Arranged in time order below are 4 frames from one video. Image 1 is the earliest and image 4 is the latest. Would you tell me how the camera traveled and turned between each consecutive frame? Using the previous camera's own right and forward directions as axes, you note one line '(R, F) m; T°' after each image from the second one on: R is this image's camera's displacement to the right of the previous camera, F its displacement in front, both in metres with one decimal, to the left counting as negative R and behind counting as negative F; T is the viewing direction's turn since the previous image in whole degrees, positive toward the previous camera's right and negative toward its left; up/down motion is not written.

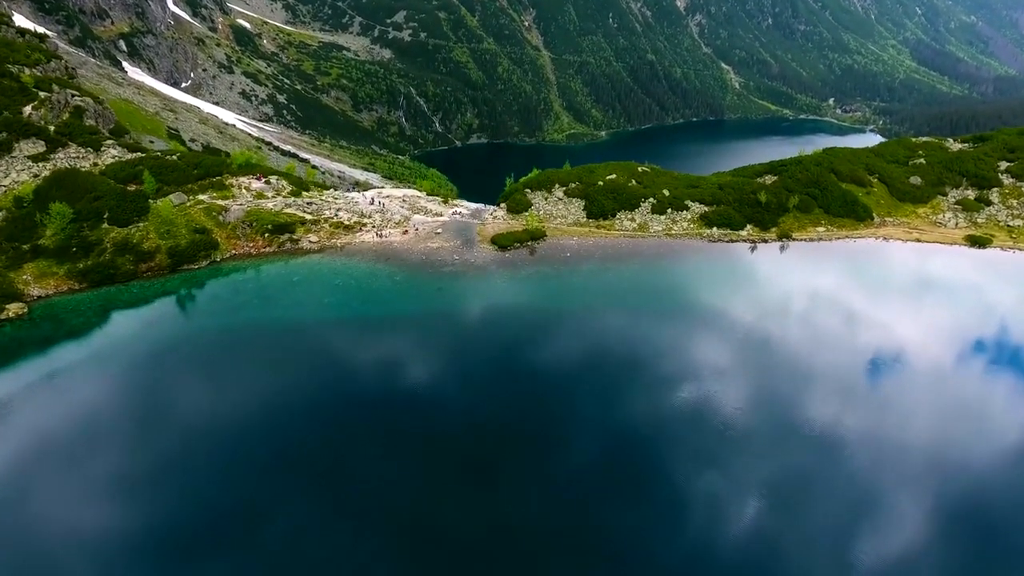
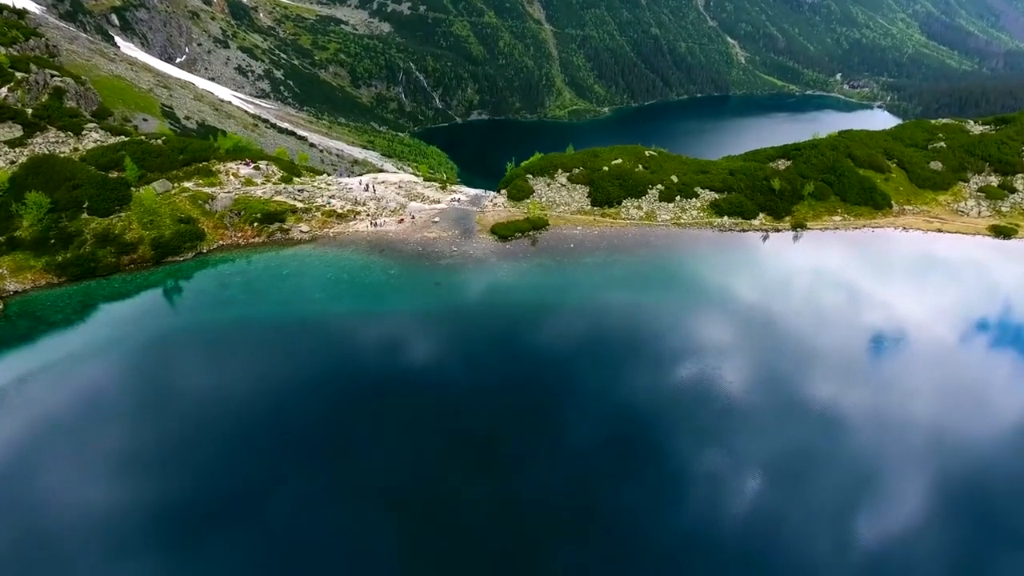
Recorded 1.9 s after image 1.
(0.0, +1.4) m; 0°
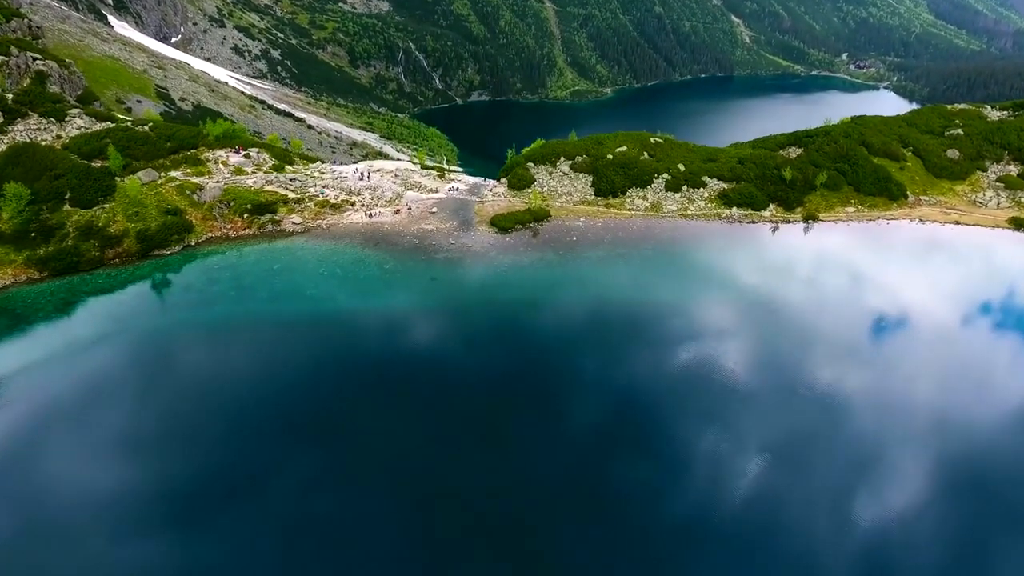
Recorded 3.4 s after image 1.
(0.0, +1.1) m; 0°
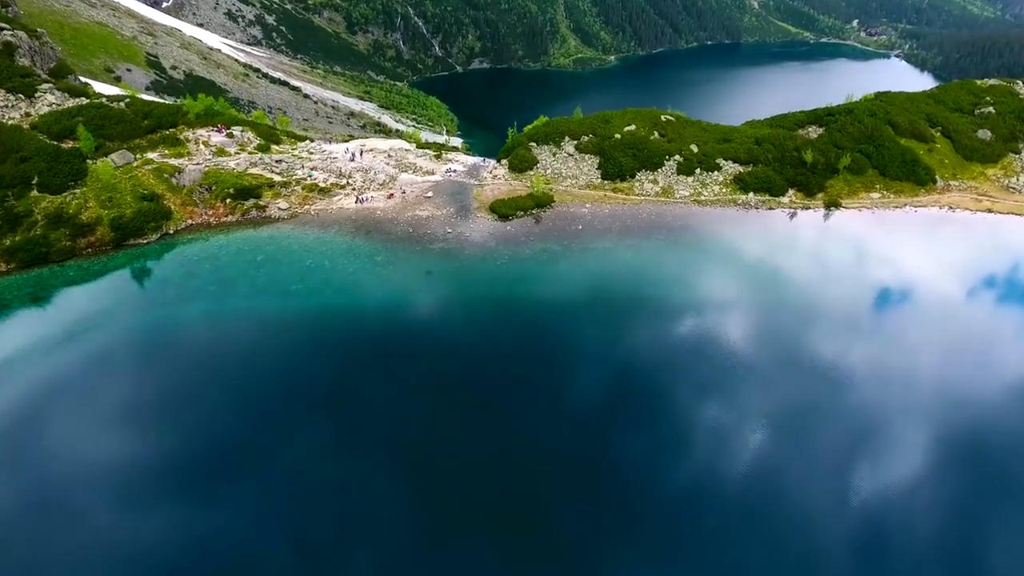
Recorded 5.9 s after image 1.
(0.0, +1.7) m; 0°
